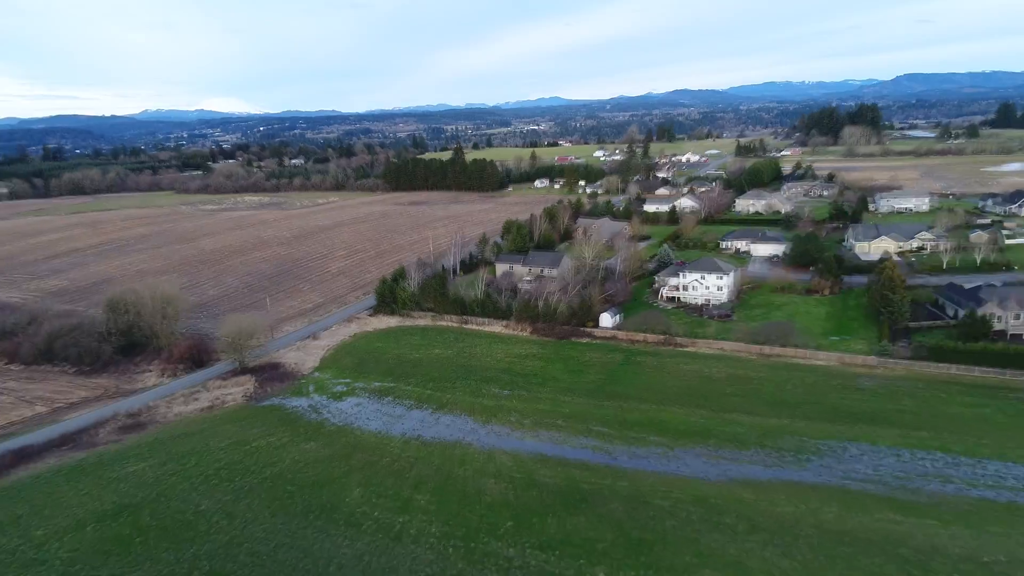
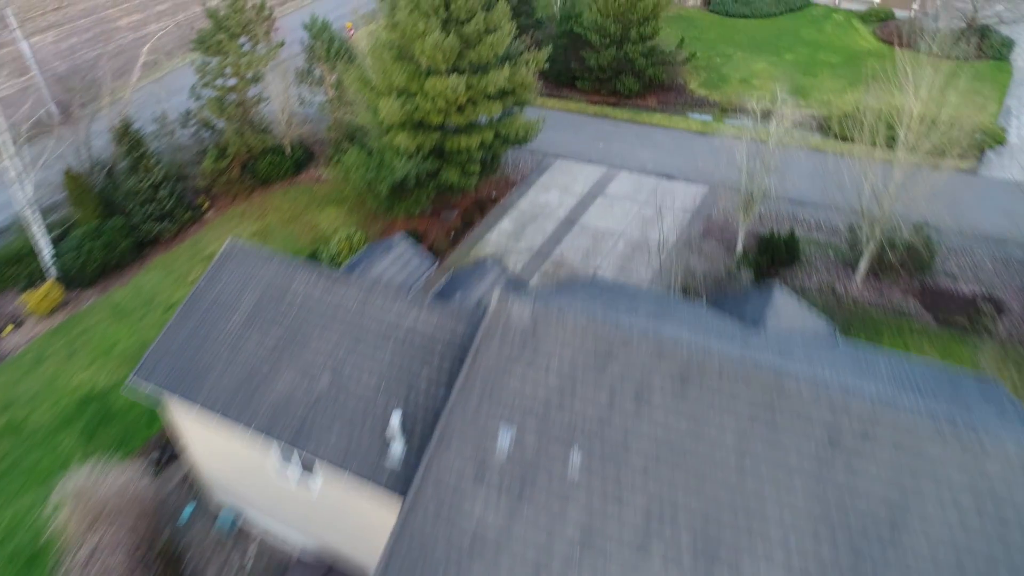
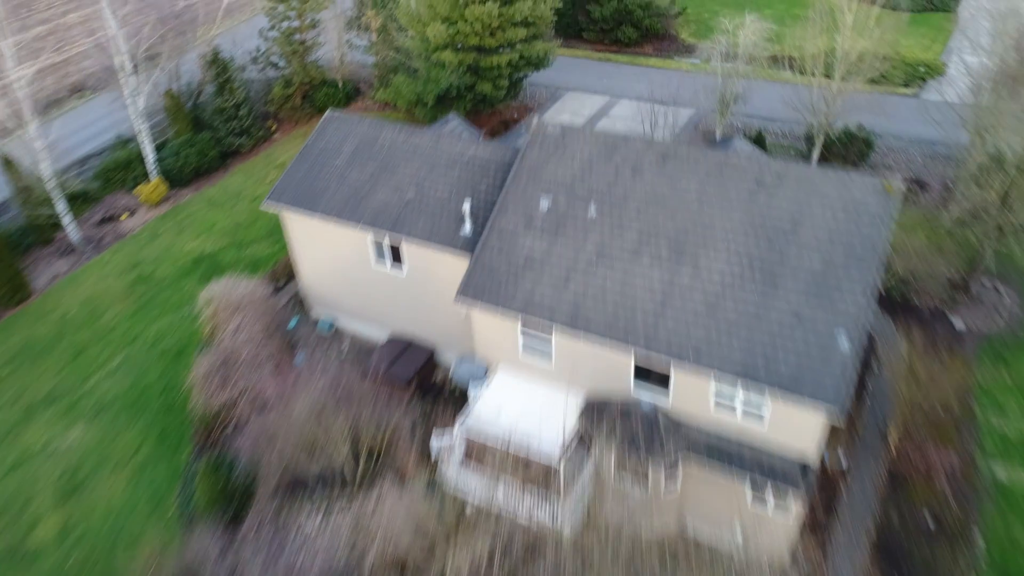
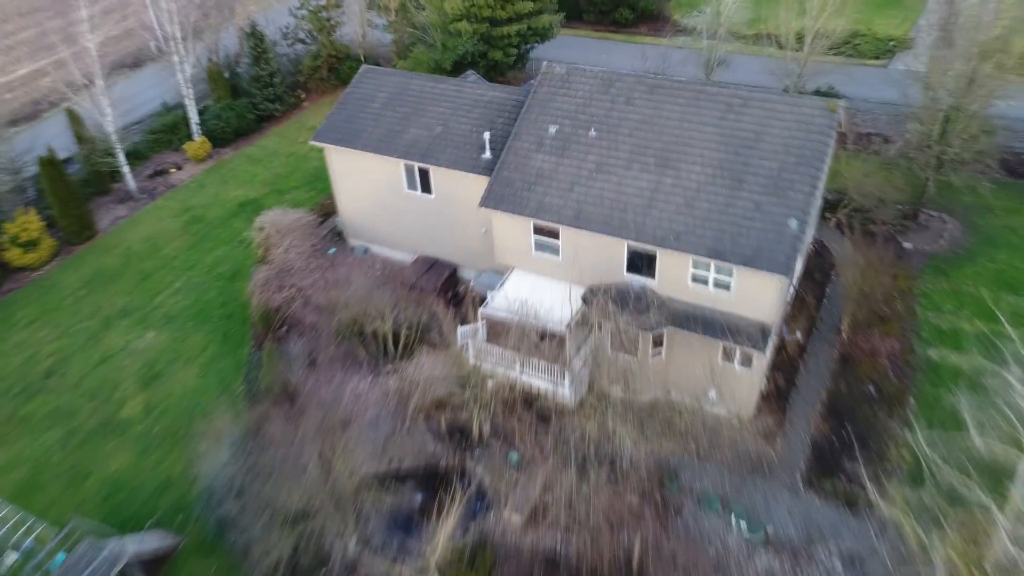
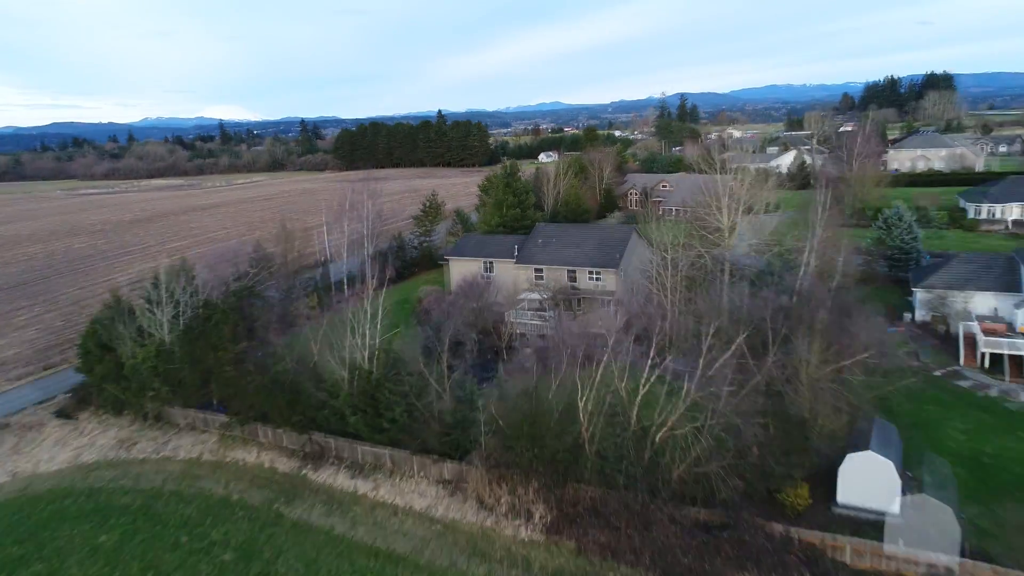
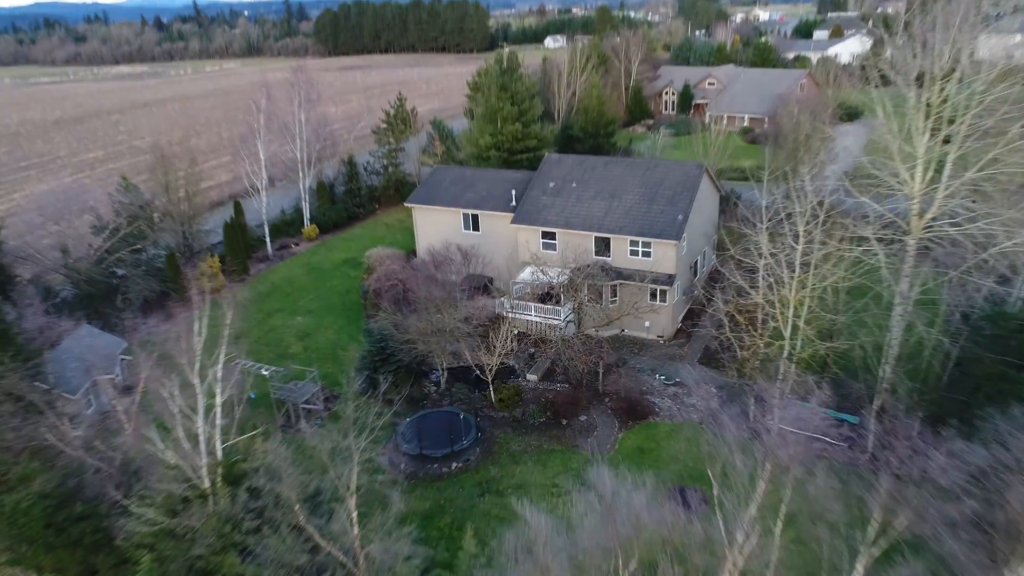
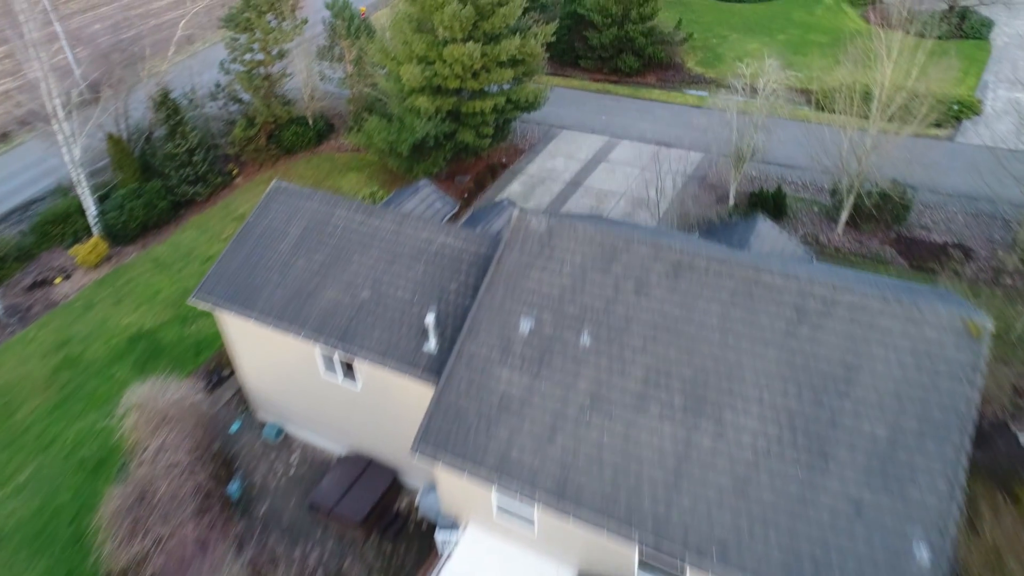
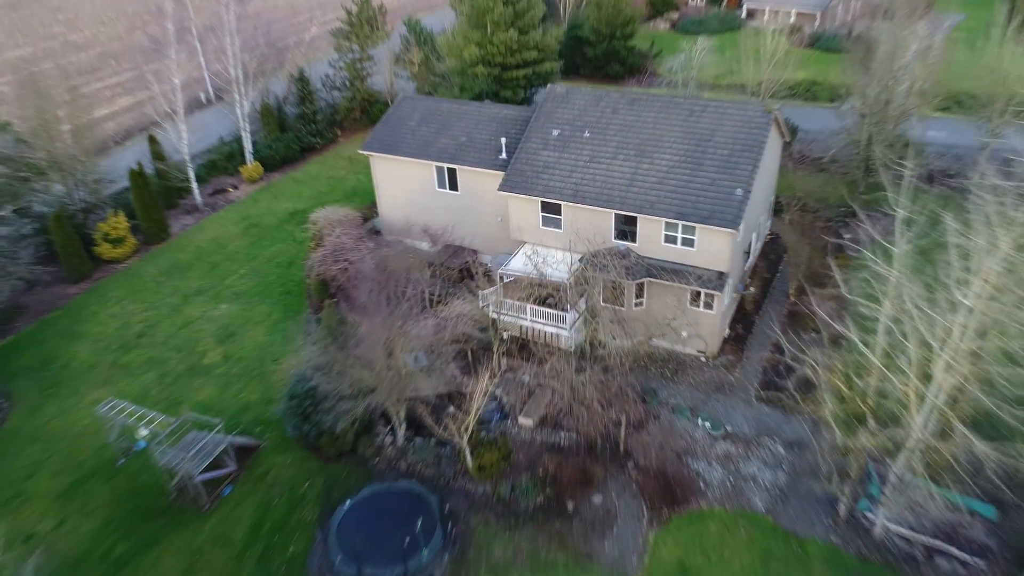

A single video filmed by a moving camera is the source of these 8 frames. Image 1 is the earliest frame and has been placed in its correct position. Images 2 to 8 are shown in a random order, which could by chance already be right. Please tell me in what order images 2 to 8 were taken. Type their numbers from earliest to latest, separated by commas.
5, 6, 8, 4, 3, 7, 2
